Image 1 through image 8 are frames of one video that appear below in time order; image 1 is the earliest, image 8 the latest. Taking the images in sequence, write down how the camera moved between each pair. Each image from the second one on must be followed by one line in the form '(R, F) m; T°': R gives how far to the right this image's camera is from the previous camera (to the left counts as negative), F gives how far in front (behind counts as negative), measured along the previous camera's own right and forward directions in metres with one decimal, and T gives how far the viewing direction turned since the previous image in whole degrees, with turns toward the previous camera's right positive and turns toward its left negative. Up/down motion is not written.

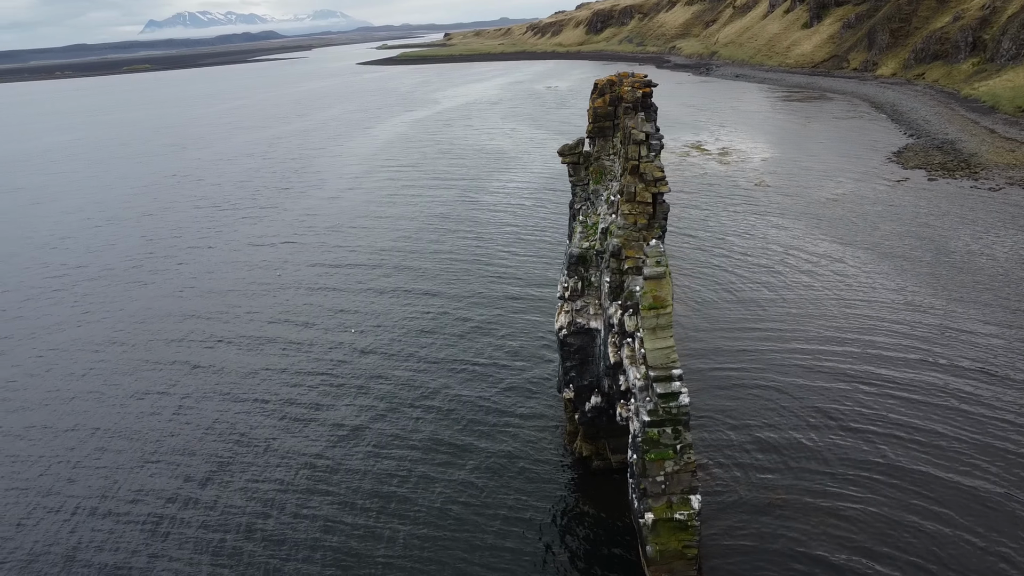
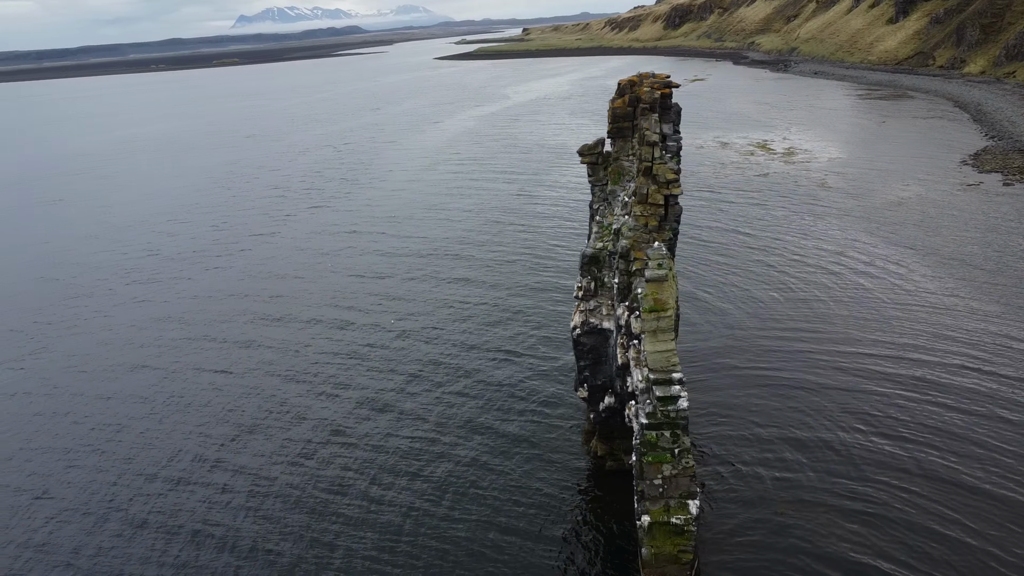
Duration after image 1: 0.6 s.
(+1.9, -0.2) m; -5°
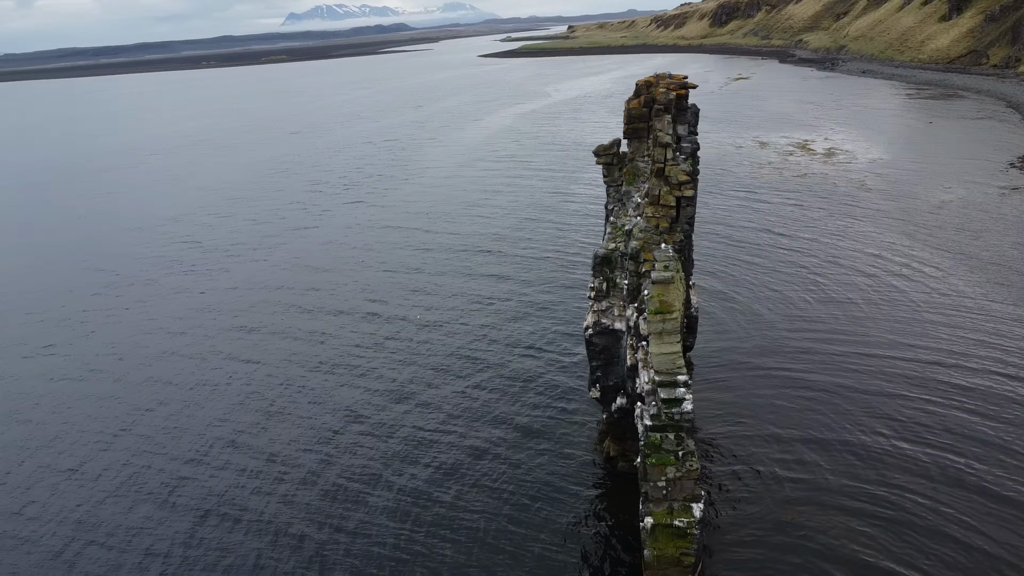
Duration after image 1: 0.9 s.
(+0.9, -0.1) m; -3°
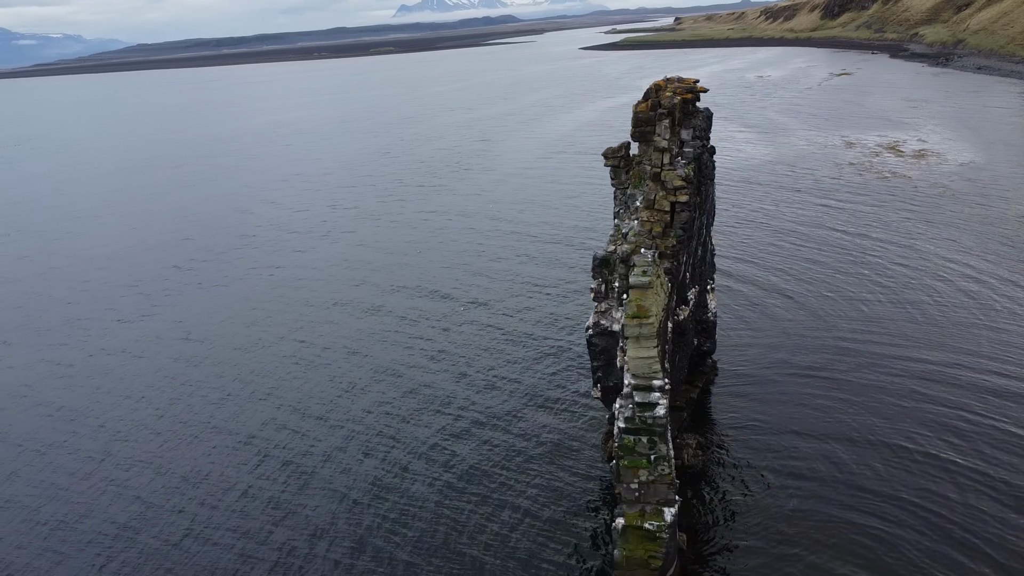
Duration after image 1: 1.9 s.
(+3.1, -0.4) m; -7°
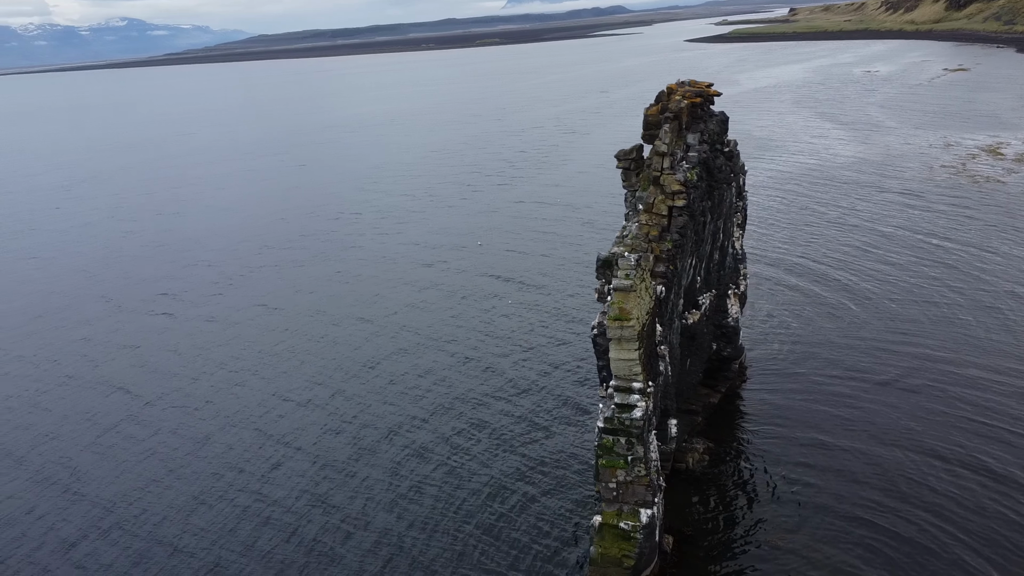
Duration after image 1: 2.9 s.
(+3.1, -0.4) m; -7°
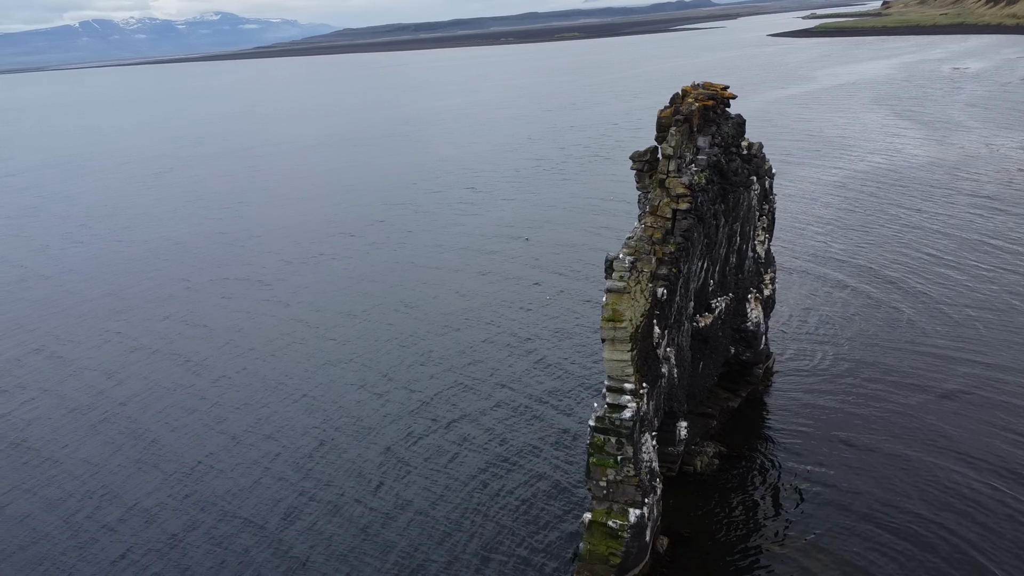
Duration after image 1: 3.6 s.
(+2.2, -0.4) m; -6°
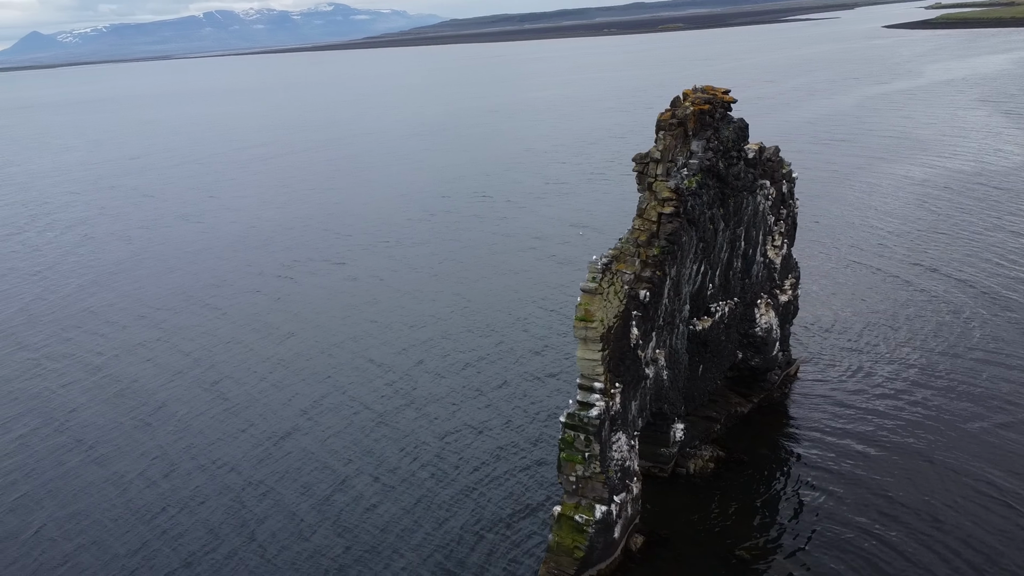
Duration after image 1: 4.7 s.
(+3.4, -0.5) m; -7°
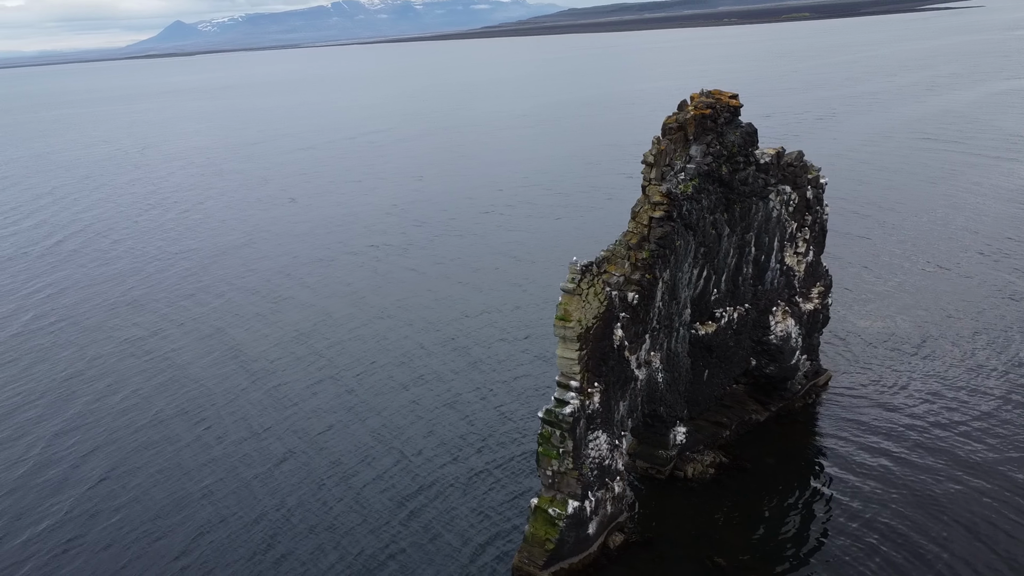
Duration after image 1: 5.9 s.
(+3.6, -0.4) m; -8°
